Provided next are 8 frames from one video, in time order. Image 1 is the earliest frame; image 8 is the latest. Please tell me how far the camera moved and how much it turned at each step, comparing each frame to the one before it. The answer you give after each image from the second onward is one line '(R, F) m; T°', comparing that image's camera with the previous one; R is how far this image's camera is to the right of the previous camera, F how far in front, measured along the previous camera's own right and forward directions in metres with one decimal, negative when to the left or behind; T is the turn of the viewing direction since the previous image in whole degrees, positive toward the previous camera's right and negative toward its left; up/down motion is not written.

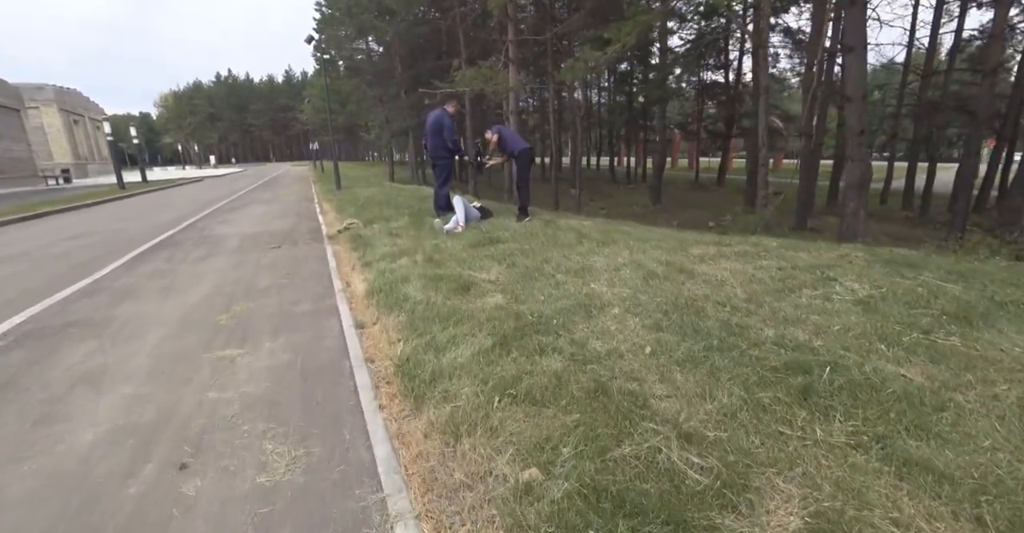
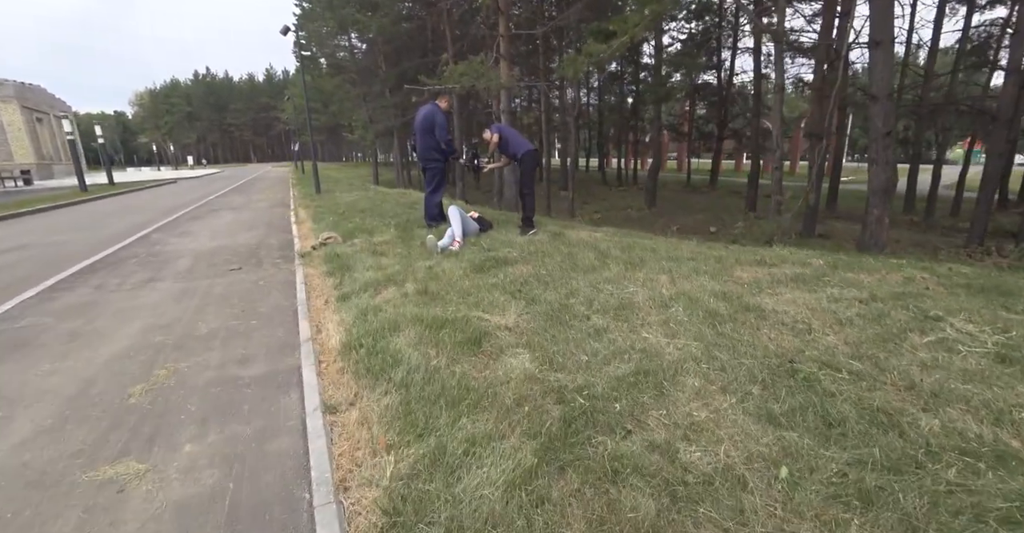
(-0.3, +1.1) m; +2°
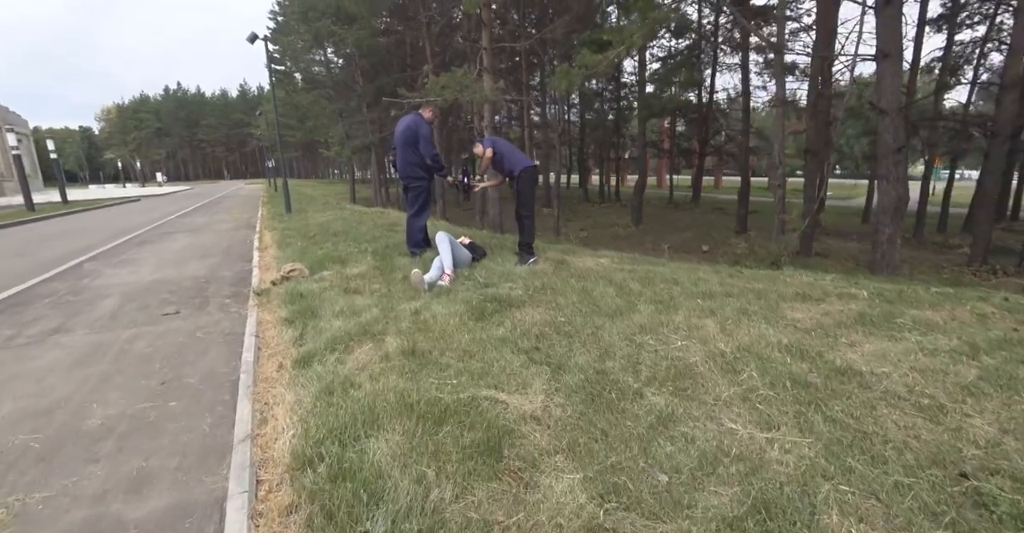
(-0.2, +1.0) m; +3°
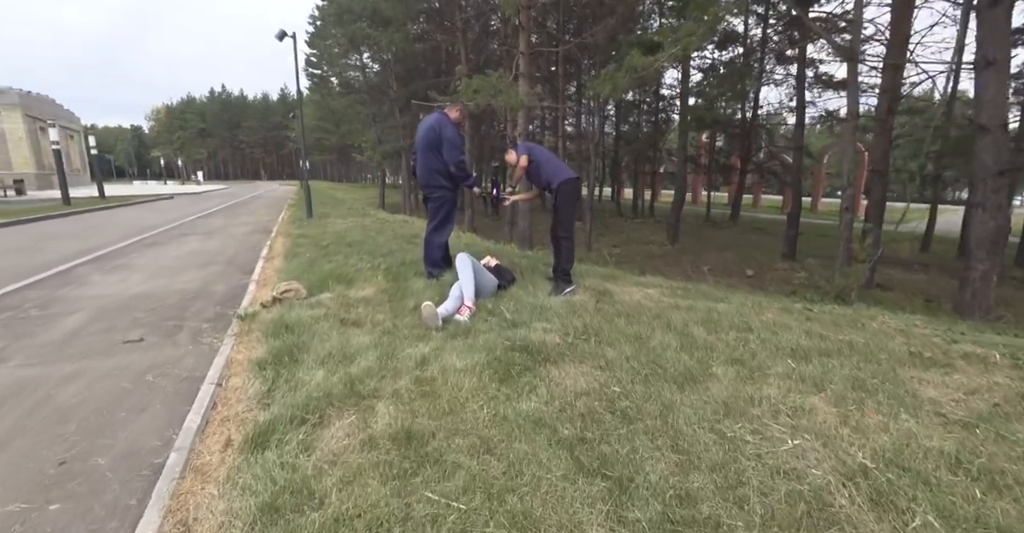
(-0.1, +1.0) m; -3°
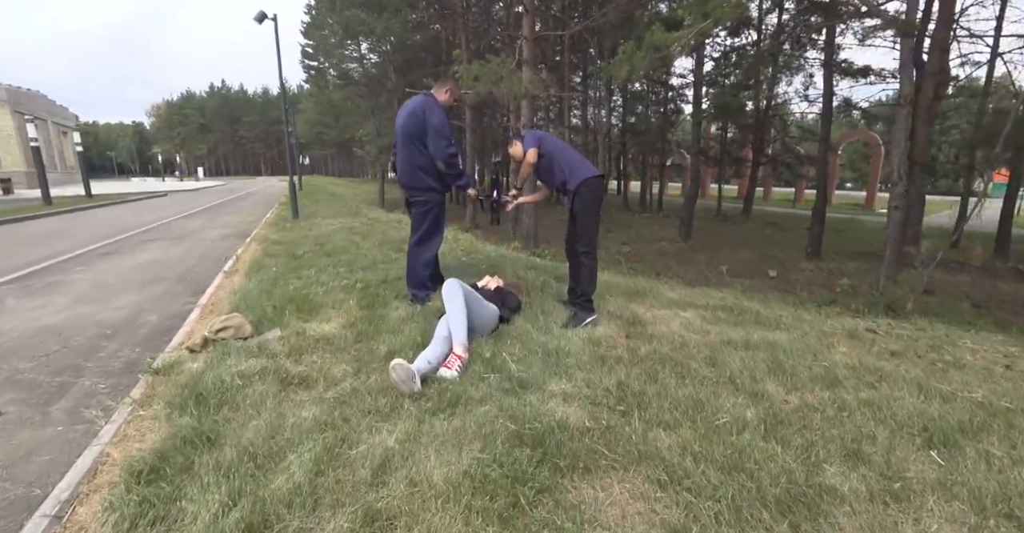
(0.0, +1.2) m; 0°
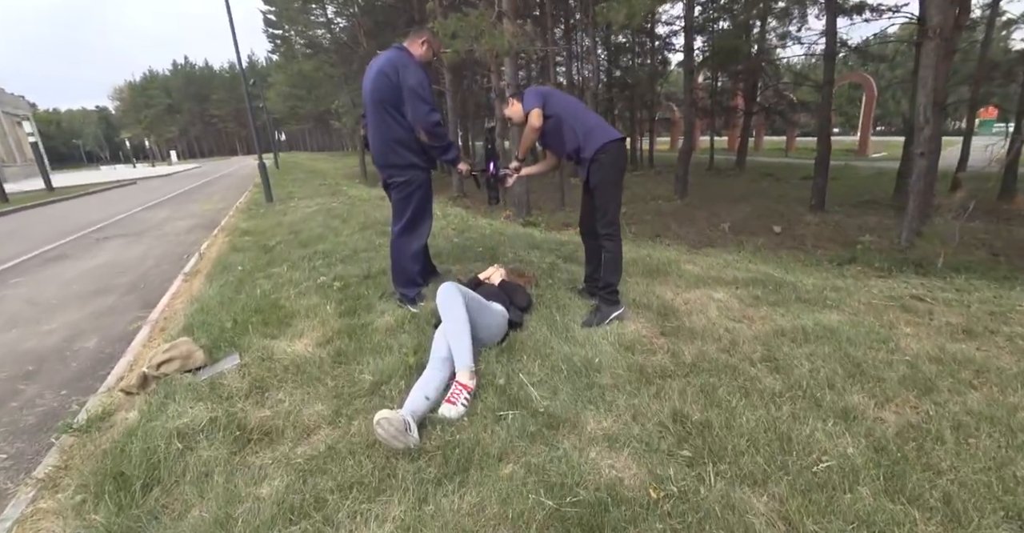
(-0.1, +0.8) m; +1°
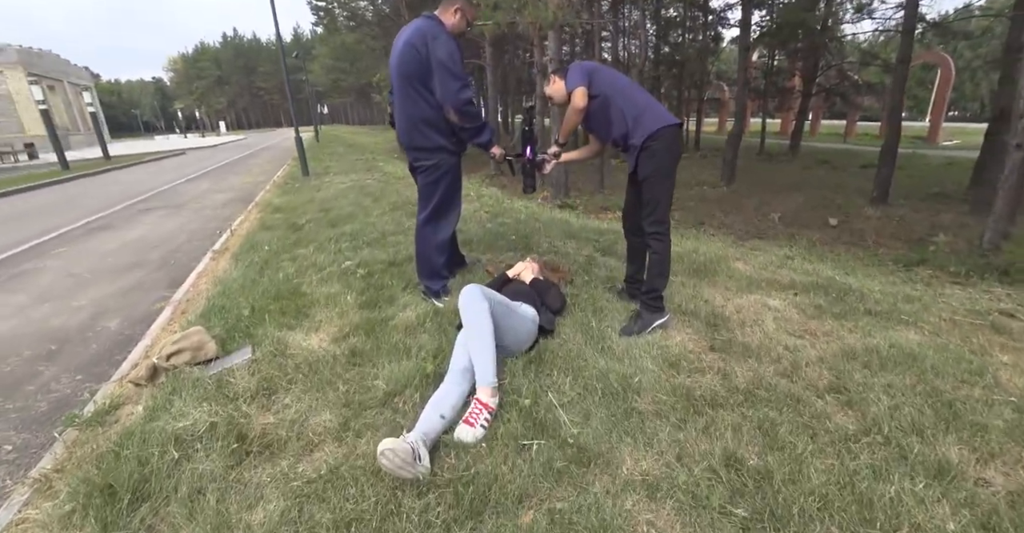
(0.0, +0.3) m; -4°
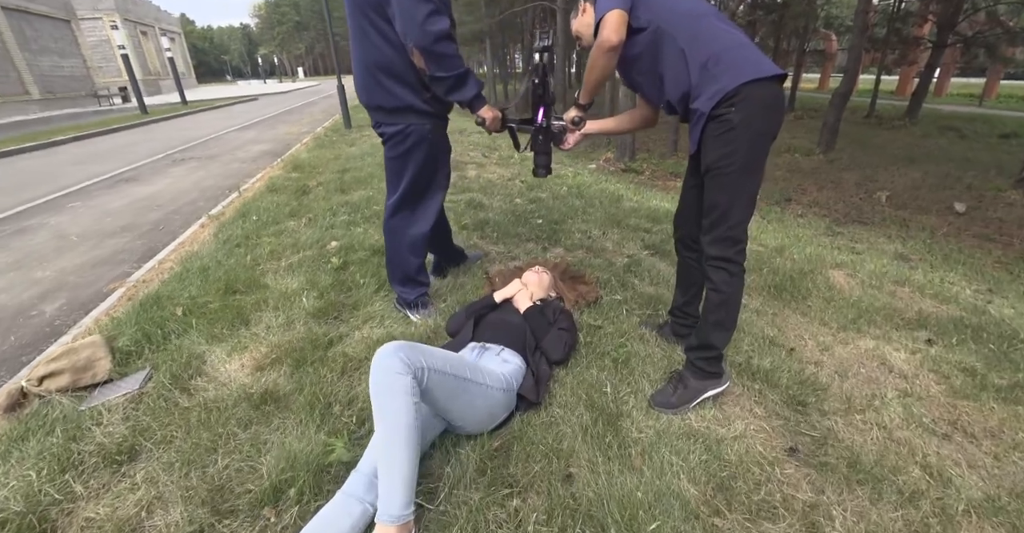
(+0.4, +1.1) m; -8°
